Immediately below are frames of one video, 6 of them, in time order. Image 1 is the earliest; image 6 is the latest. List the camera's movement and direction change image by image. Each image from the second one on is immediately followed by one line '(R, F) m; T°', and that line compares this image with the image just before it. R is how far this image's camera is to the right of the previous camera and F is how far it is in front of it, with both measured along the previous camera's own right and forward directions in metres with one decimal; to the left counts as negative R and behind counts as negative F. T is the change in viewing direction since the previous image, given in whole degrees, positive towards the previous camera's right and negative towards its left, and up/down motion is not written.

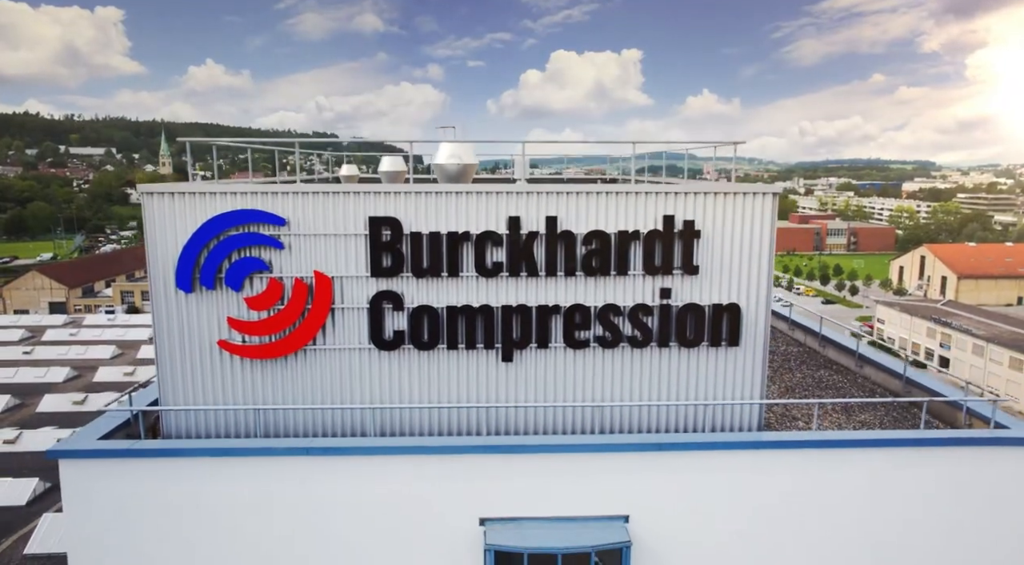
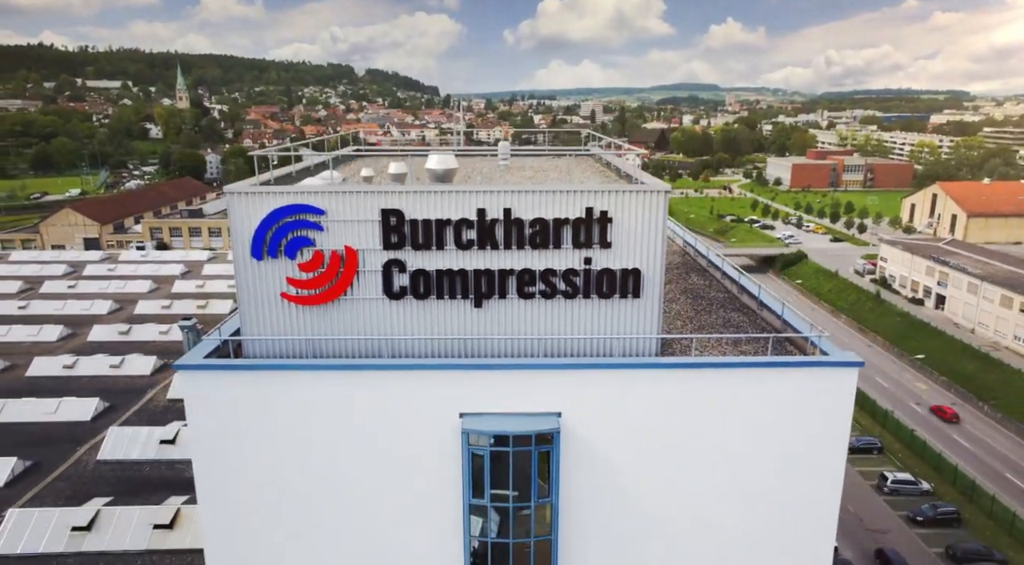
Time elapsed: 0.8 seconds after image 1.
(+0.4, -1.8) m; -1°
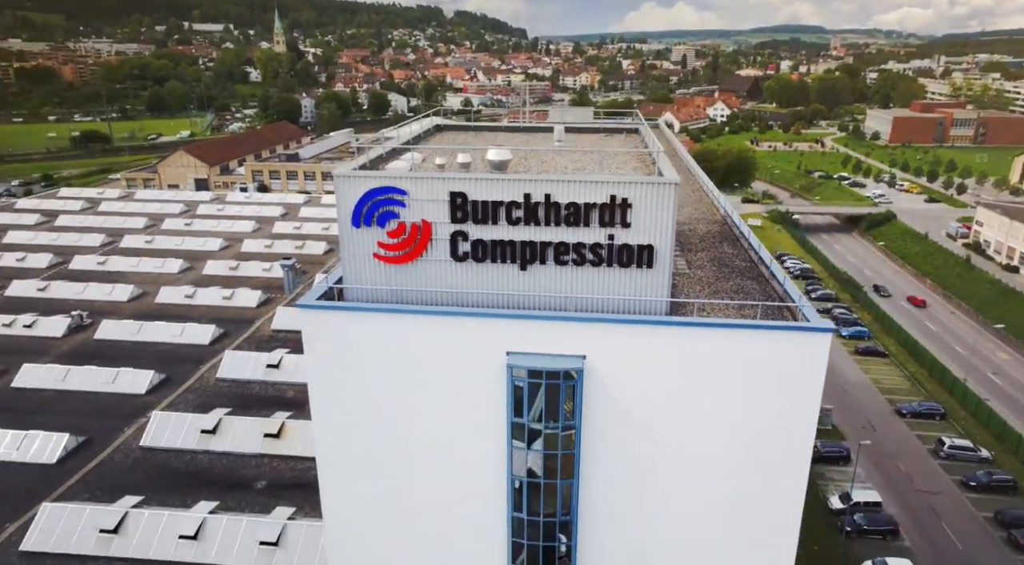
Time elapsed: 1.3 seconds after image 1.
(+0.5, -1.6) m; -7°
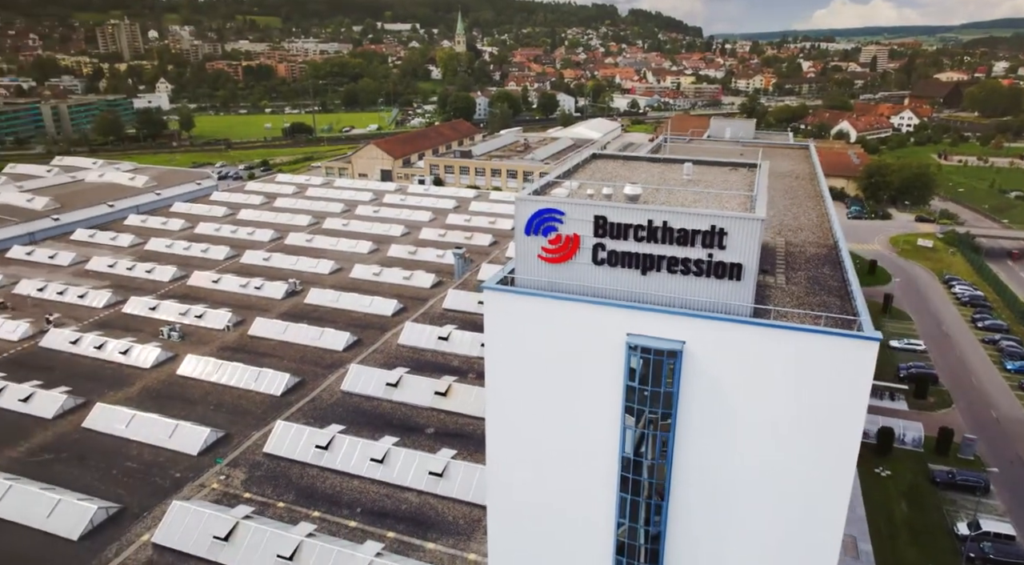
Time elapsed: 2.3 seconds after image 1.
(+0.5, -3.0) m; -13°
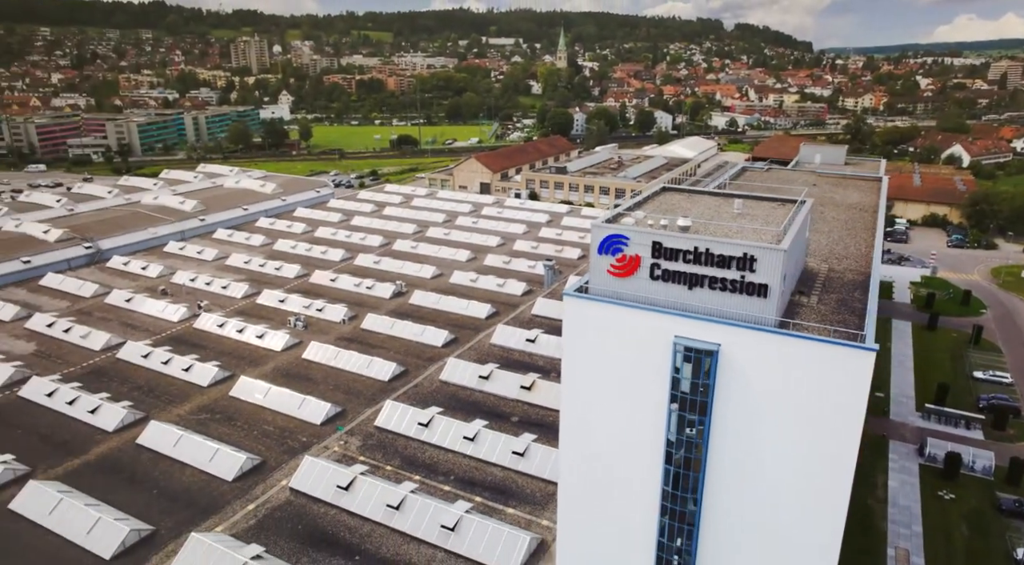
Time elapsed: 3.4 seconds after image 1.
(+0.3, -3.0) m; -7°
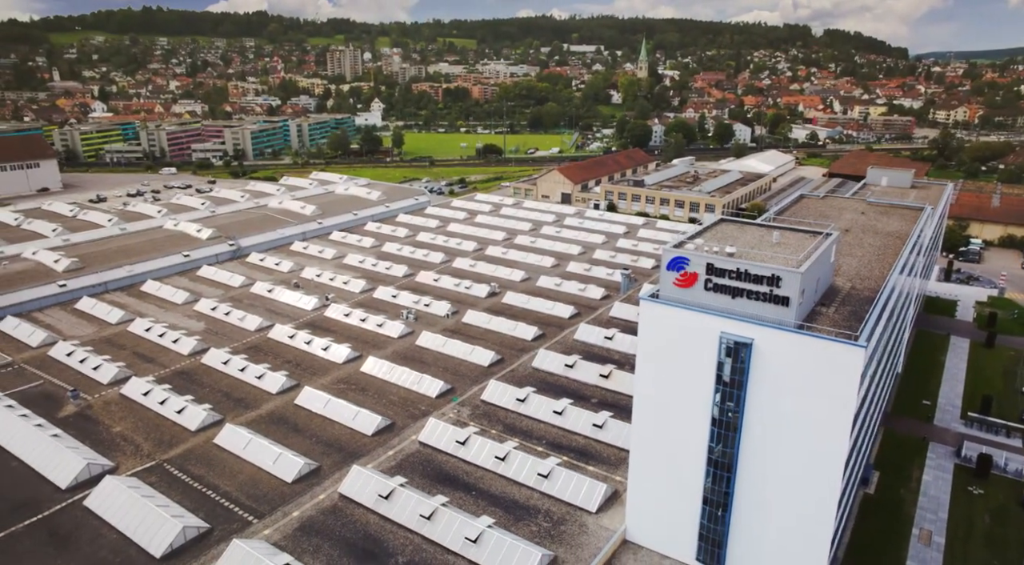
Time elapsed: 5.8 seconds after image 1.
(-0.5, -5.4) m; -6°
